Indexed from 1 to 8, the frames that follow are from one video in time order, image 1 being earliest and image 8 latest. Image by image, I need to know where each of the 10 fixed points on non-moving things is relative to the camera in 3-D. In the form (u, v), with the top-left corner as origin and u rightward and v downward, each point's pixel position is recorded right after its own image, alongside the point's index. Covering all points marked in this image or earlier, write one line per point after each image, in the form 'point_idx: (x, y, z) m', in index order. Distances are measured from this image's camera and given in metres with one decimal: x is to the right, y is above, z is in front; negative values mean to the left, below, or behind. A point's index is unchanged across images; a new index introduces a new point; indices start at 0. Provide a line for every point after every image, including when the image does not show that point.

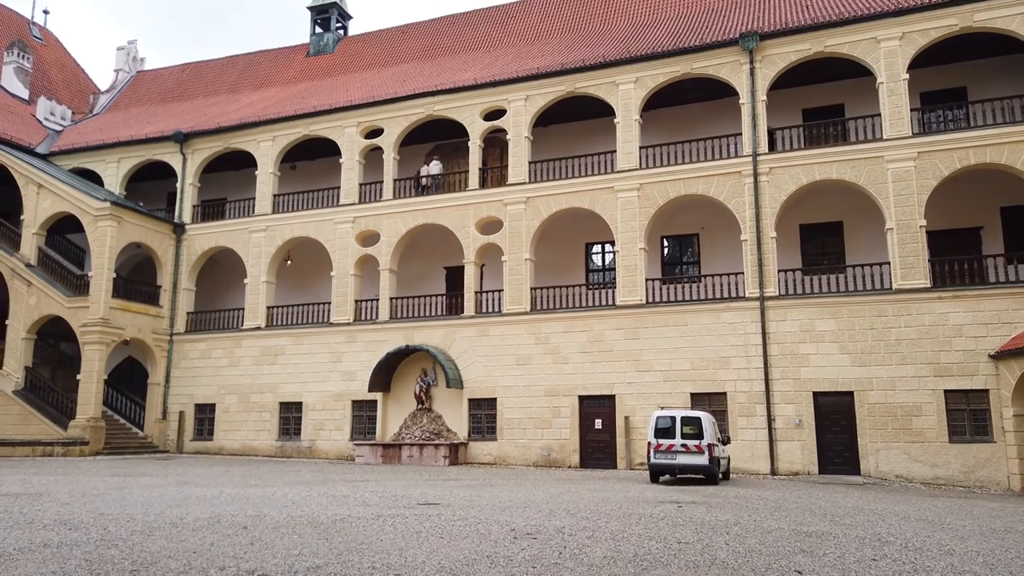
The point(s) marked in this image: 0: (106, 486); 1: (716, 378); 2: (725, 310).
0: (-7.1, -3.4, +13.0) m
1: (+5.4, -2.4, +19.7) m
2: (+5.6, -0.6, +19.9) m
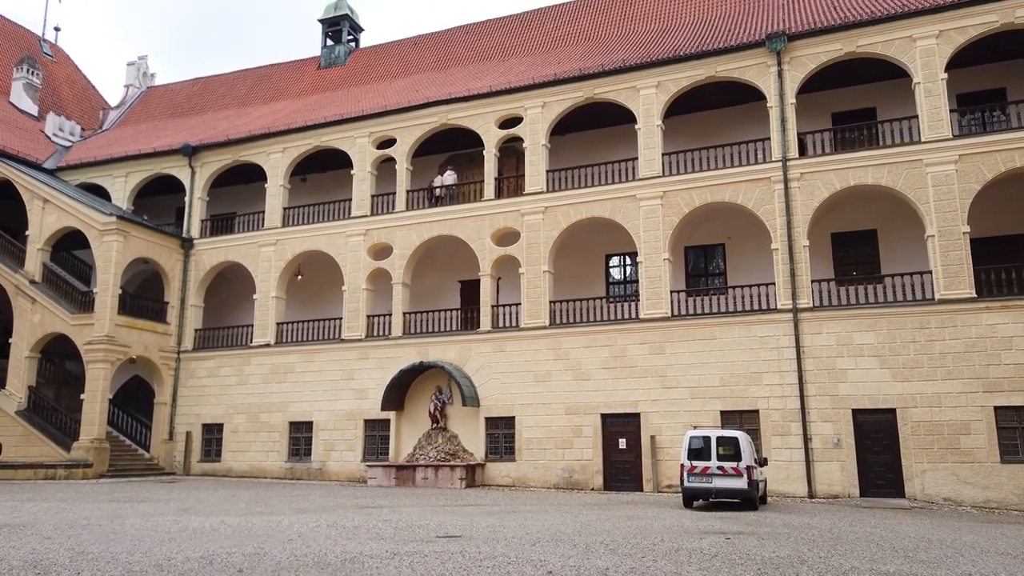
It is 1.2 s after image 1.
0: (-6.7, -3.7, +12.1) m
1: (+5.9, -2.7, +18.6) m
2: (+6.1, -0.9, +18.9) m
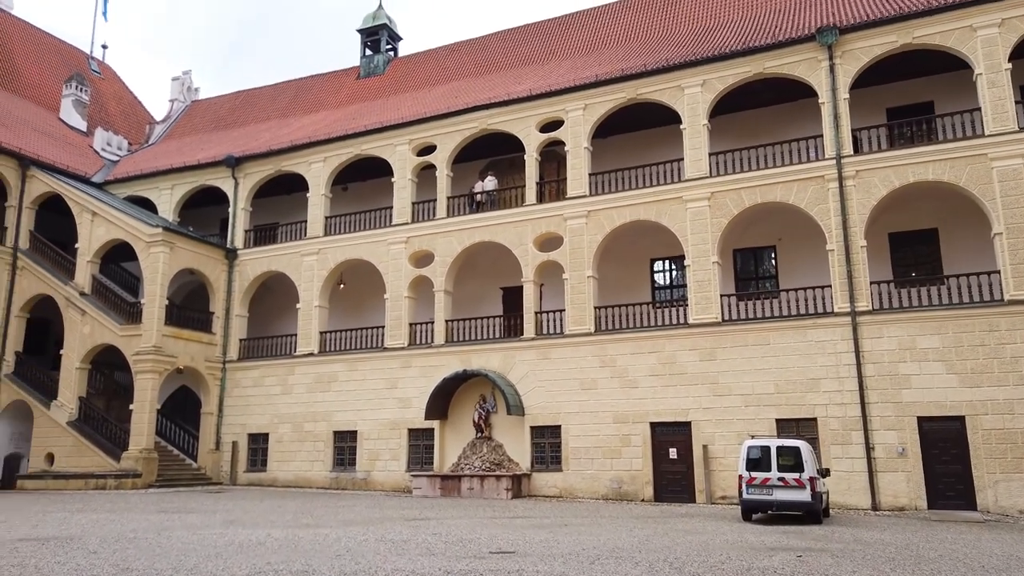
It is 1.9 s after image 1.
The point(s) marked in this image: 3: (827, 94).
0: (-5.8, -3.8, +12.0) m
1: (+7.0, -2.7, +17.9) m
2: (+7.2, -0.9, +18.2) m
3: (+8.1, +5.0, +19.3) m
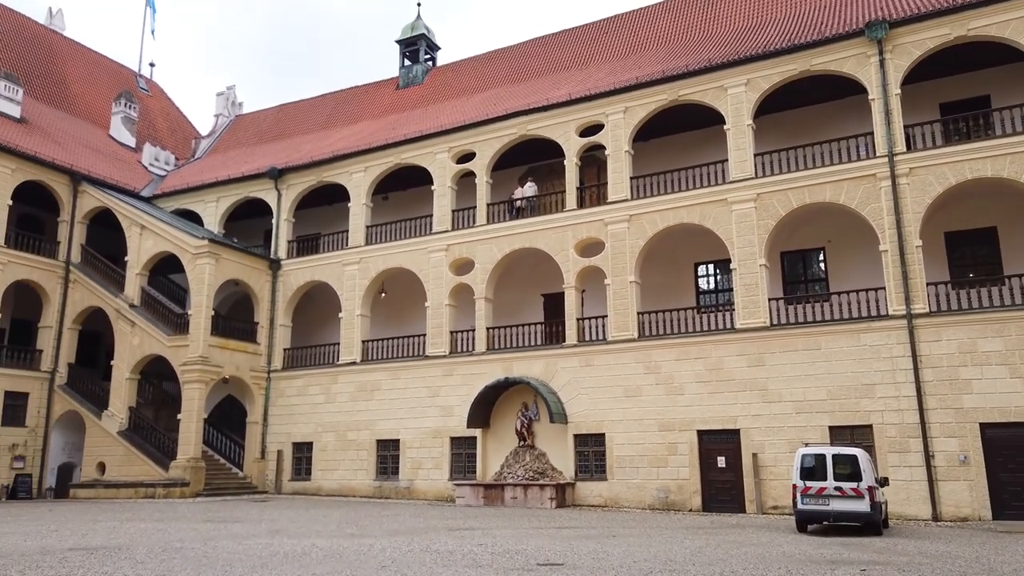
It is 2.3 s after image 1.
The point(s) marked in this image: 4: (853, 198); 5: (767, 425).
0: (-5.1, -4.0, +12.0) m
1: (+8.0, -2.8, +17.3) m
2: (+8.2, -1.0, +17.5) m
3: (+9.1, +4.9, +18.7) m
4: (+8.4, +2.2, +18.5) m
5: (+6.1, -3.3, +18.1) m
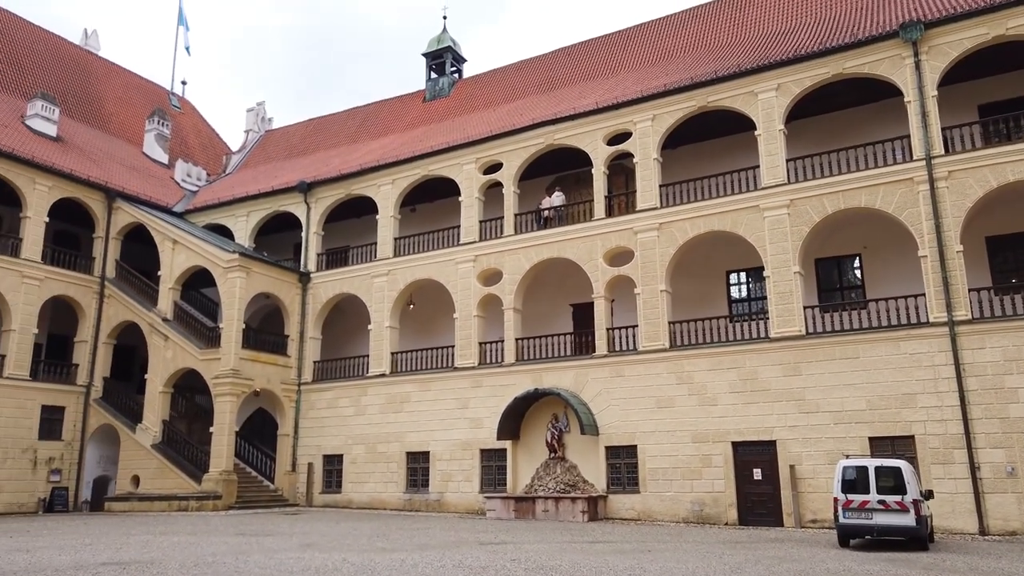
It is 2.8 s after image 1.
0: (-4.6, -4.2, +12.0) m
1: (+8.7, -2.9, +16.8) m
2: (+8.9, -1.1, +17.1) m
3: (+9.8, +4.7, +18.2) m
4: (+9.1, +2.0, +18.0) m
5: (+6.9, -3.5, +17.7) m
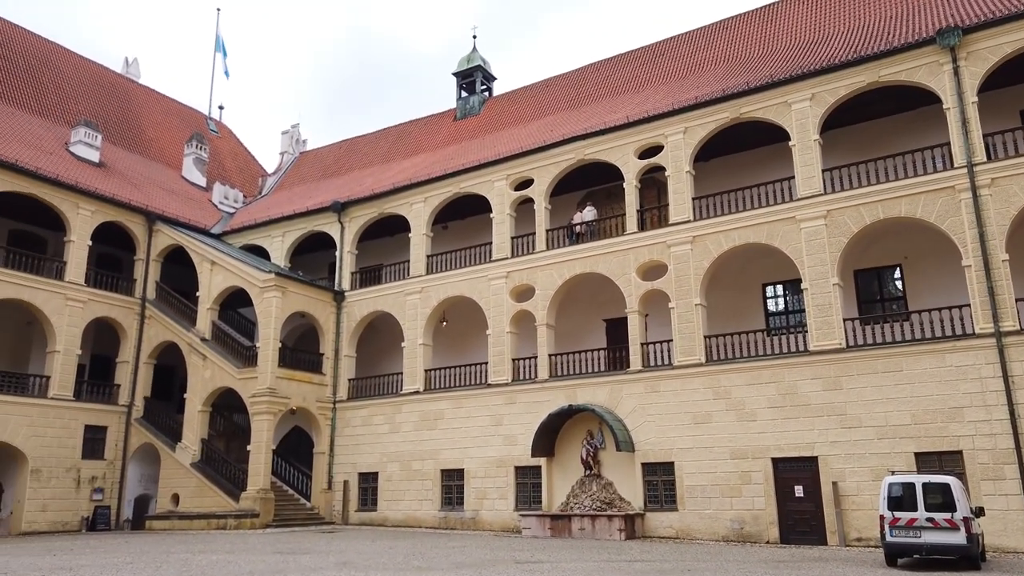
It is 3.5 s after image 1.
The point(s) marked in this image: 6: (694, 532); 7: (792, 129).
0: (-4.0, -4.5, +12.1) m
1: (+9.4, -3.2, +16.3) m
2: (+9.6, -1.4, +16.6) m
3: (+10.5, +4.5, +17.9) m
4: (+9.8, +1.8, +17.6) m
5: (+7.7, -3.8, +17.3) m
6: (+4.5, -6.1, +18.6) m
7: (+7.3, +4.2, +19.7) m
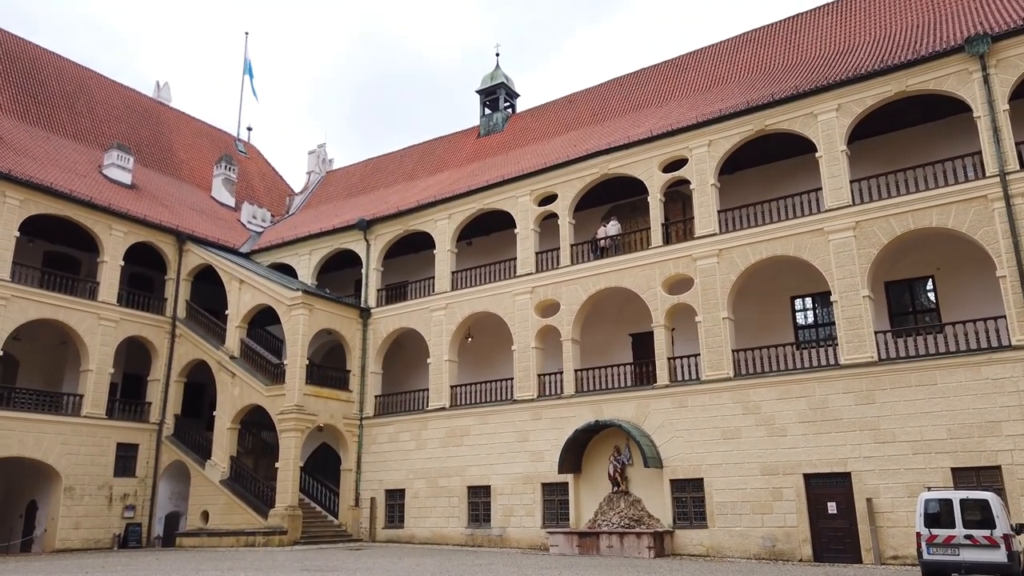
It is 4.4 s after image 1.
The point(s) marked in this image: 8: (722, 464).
0: (-3.6, -4.8, +12.1) m
1: (+10.0, -3.4, +15.8) m
2: (+10.2, -1.6, +16.2) m
3: (+11.0, +4.2, +17.6) m
4: (+10.4, +1.5, +17.3) m
5: (+8.3, -4.0, +16.9) m
6: (+5.2, -6.4, +18.3) m
7: (+8.0, +3.9, +19.5) m
8: (+5.3, -4.4, +18.9) m
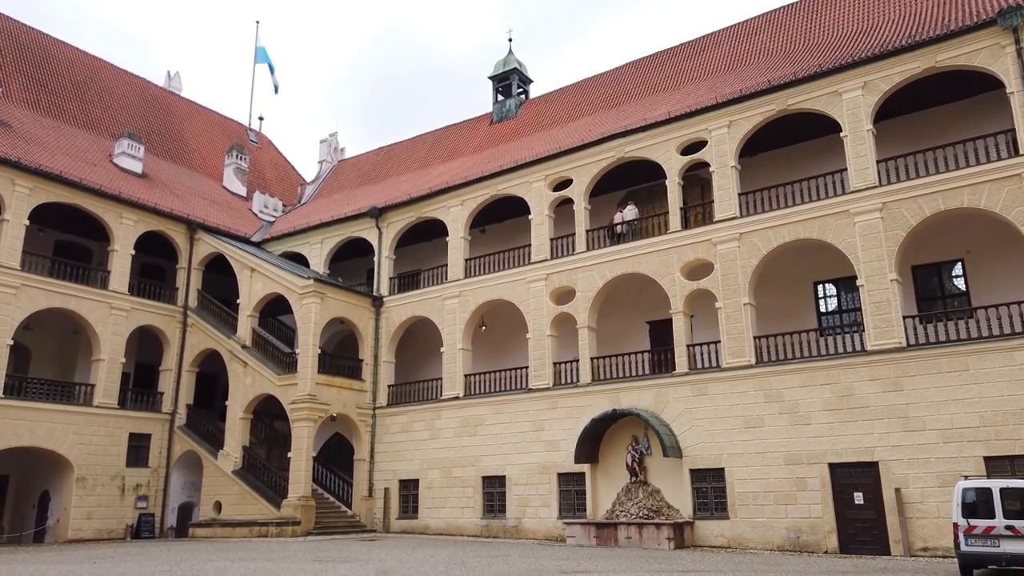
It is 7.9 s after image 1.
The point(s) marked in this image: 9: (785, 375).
0: (-3.3, -4.5, +11.7) m
1: (+10.3, -3.0, +15.2) m
2: (+10.5, -1.2, +15.6) m
3: (+11.3, +4.6, +16.9) m
4: (+10.7, +1.9, +16.6) m
5: (+8.6, -3.7, +16.3) m
6: (+5.6, -6.0, +17.8) m
7: (+8.3, +4.3, +18.9) m
8: (+5.7, -4.0, +18.3) m
9: (+6.6, -2.1, +18.1) m
